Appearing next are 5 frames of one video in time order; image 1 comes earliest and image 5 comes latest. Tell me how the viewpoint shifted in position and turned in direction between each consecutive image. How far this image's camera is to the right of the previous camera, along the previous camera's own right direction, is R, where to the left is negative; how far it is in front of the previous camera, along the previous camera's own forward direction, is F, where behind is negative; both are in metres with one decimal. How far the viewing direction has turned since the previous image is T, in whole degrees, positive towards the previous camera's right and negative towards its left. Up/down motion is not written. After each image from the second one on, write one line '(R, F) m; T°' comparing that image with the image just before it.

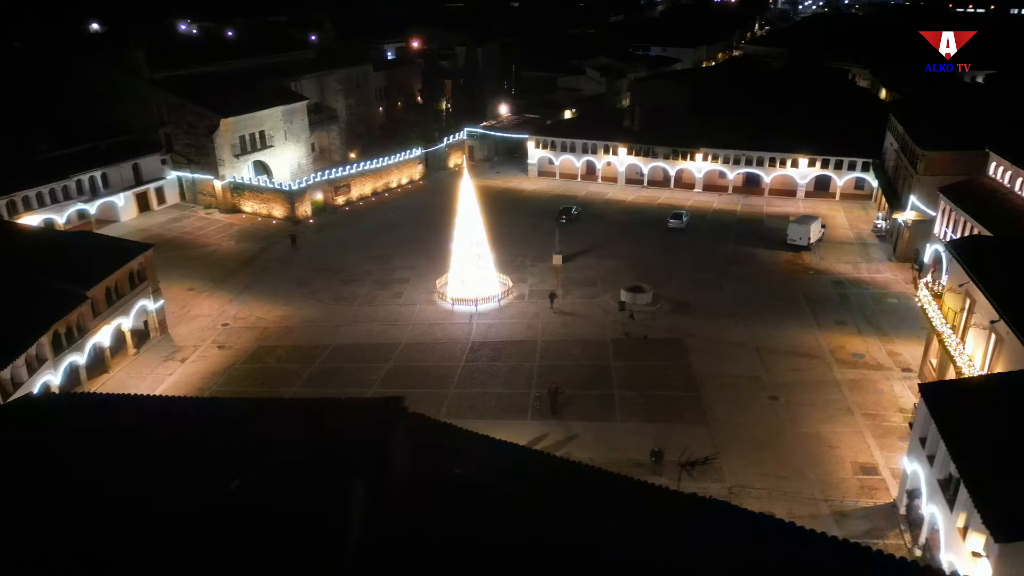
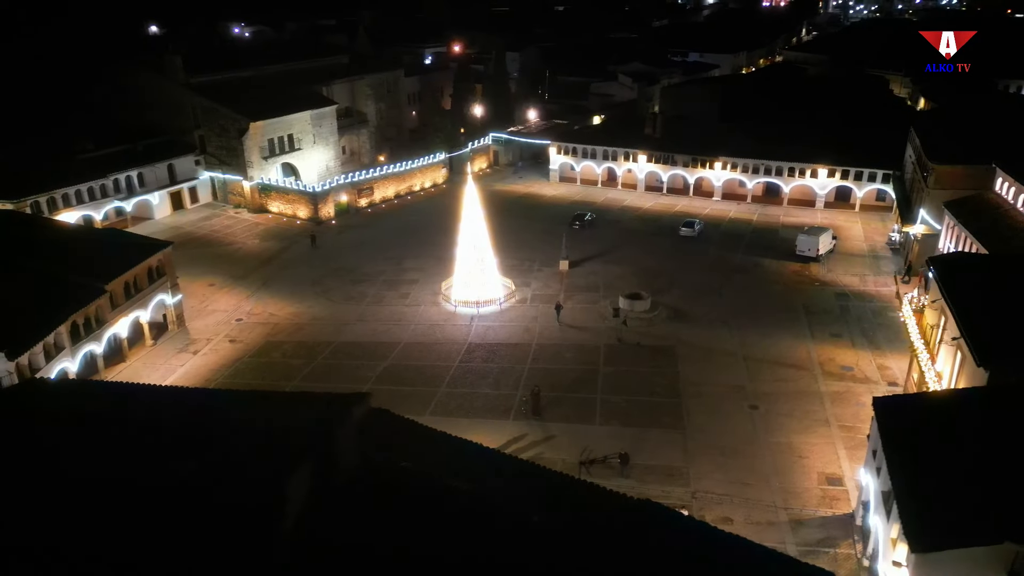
(+2.3, -1.0) m; -4°
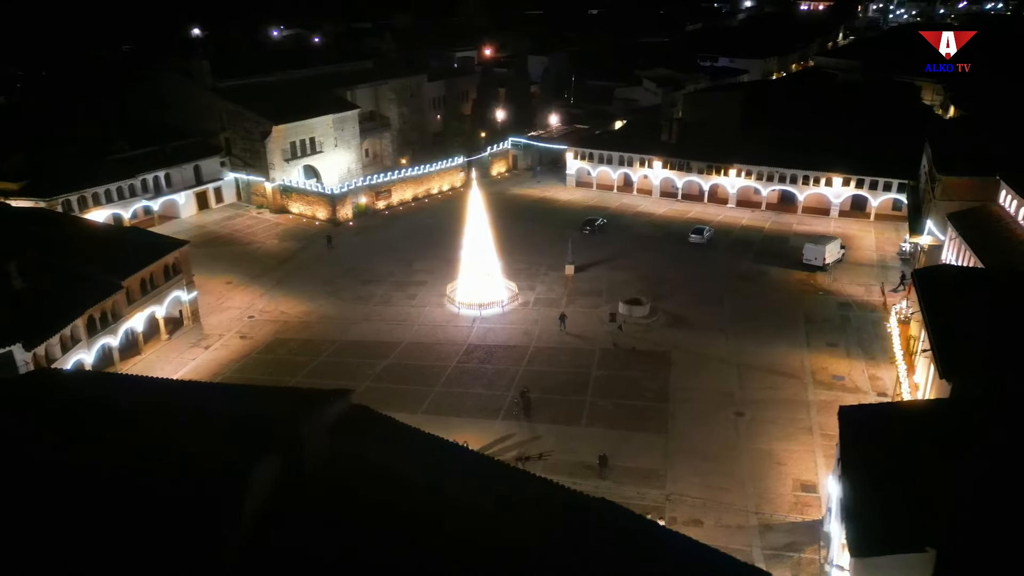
(+1.7, -0.8) m; -3°
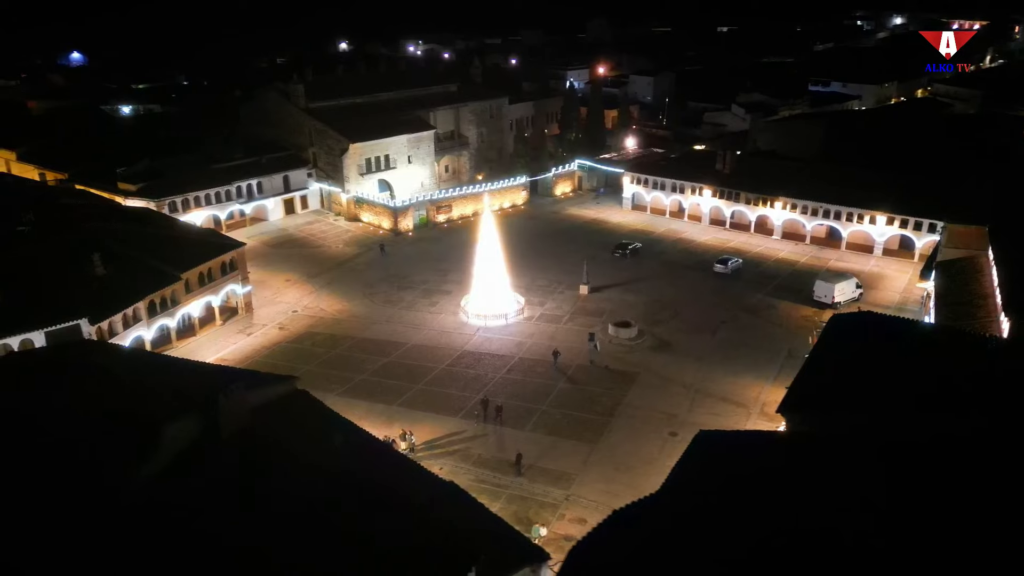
(+7.4, -3.3) m; -10°
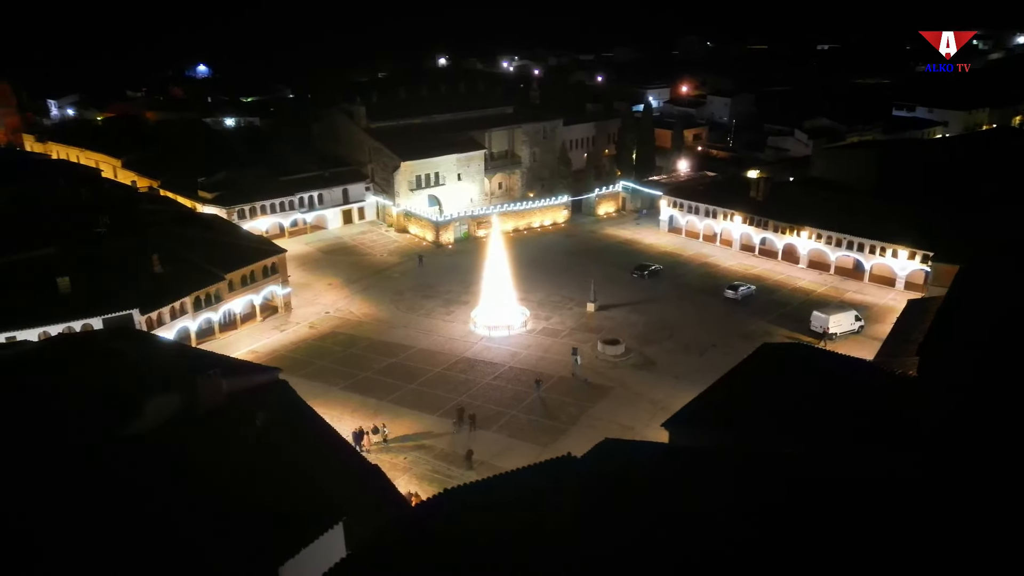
(+6.1, -3.2) m; -8°
